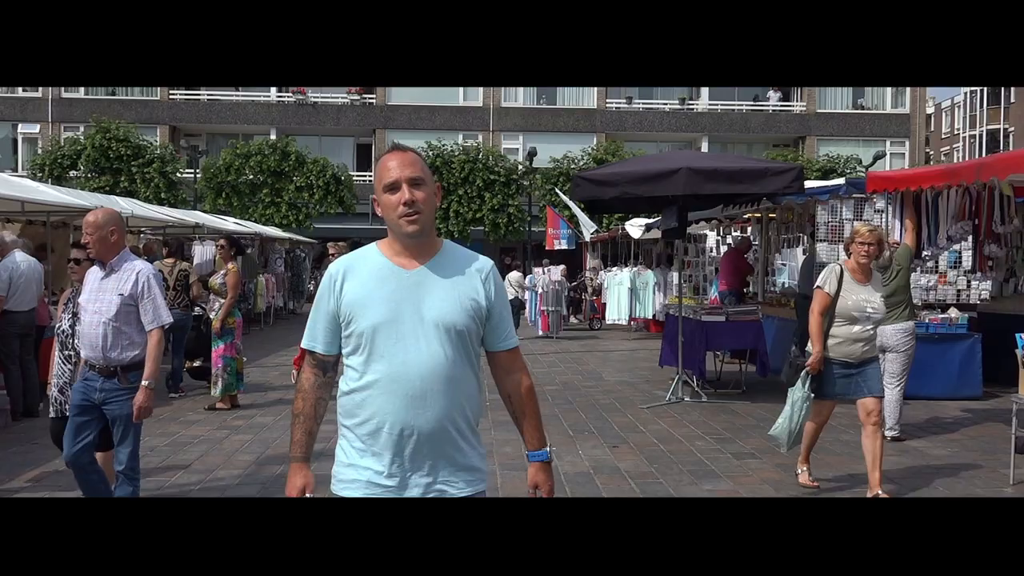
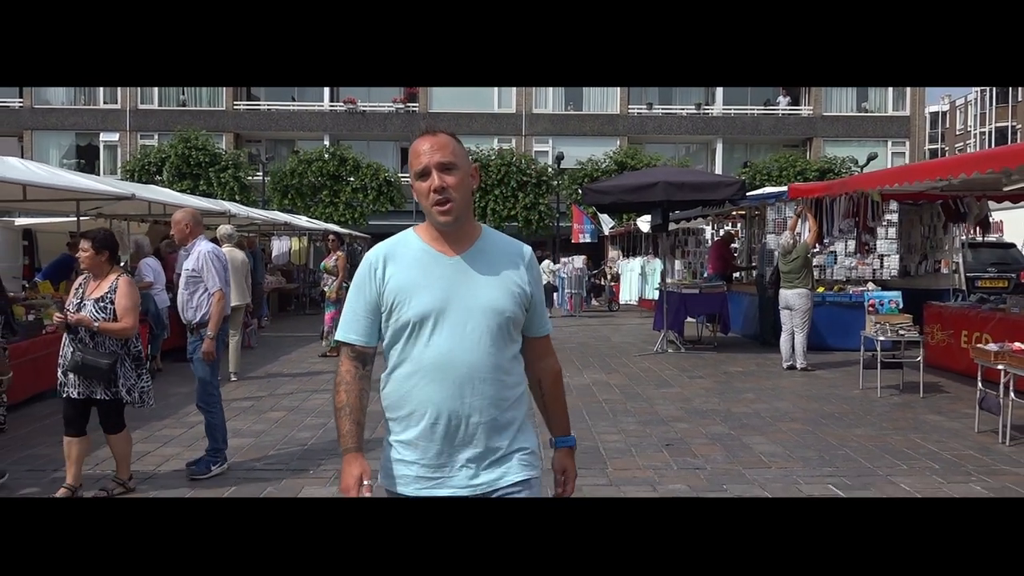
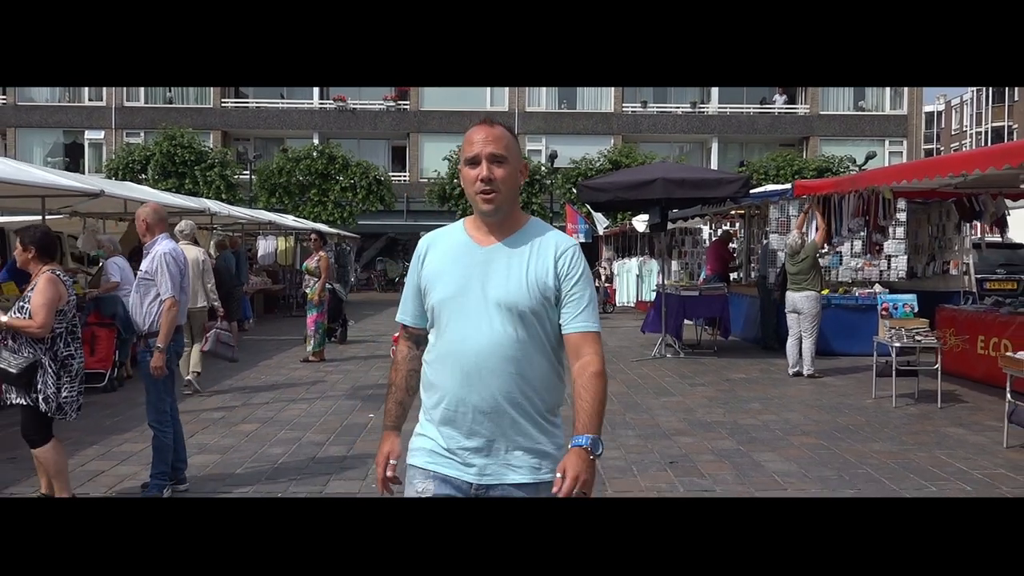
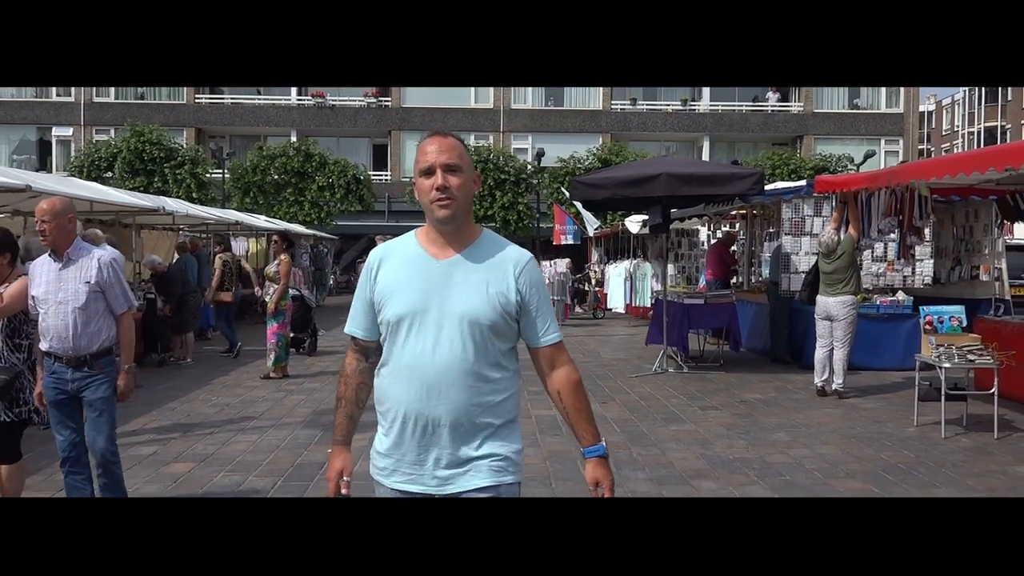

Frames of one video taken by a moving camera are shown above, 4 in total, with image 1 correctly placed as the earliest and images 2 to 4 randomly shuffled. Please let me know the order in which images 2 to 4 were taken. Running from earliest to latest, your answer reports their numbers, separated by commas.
4, 3, 2
